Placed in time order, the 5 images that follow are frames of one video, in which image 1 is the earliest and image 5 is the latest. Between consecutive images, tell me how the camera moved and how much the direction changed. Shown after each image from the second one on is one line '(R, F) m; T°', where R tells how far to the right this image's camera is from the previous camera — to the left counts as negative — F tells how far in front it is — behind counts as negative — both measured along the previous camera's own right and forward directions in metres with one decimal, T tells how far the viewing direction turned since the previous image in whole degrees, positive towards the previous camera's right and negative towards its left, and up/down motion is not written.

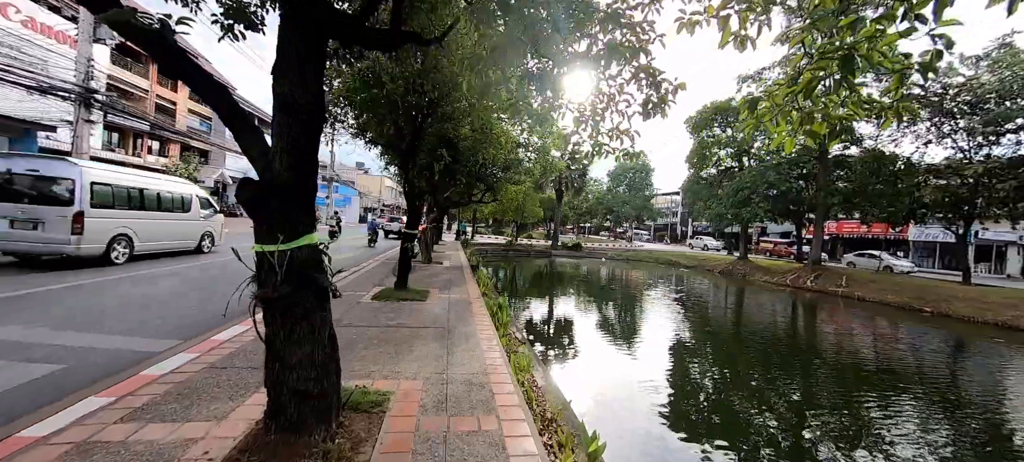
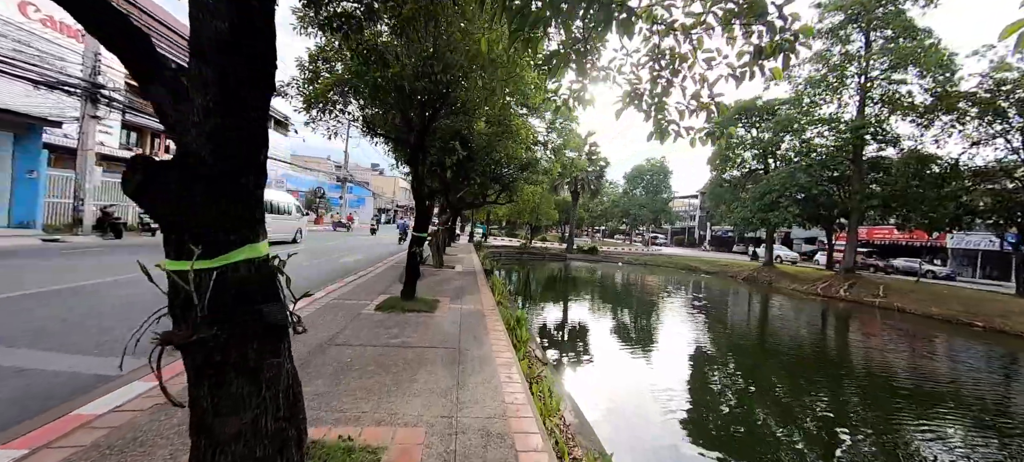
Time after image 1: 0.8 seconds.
(-0.1, +0.6) m; -2°
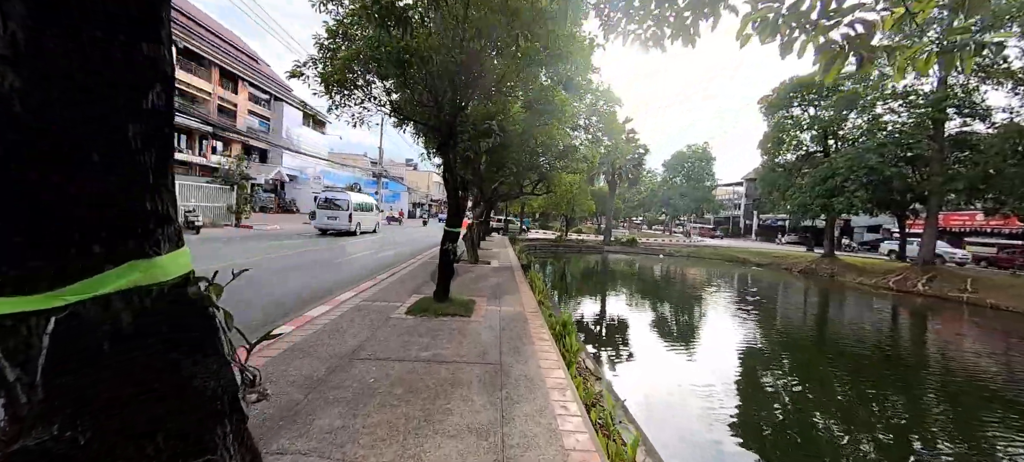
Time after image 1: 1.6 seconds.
(-0.1, +0.6) m; -5°
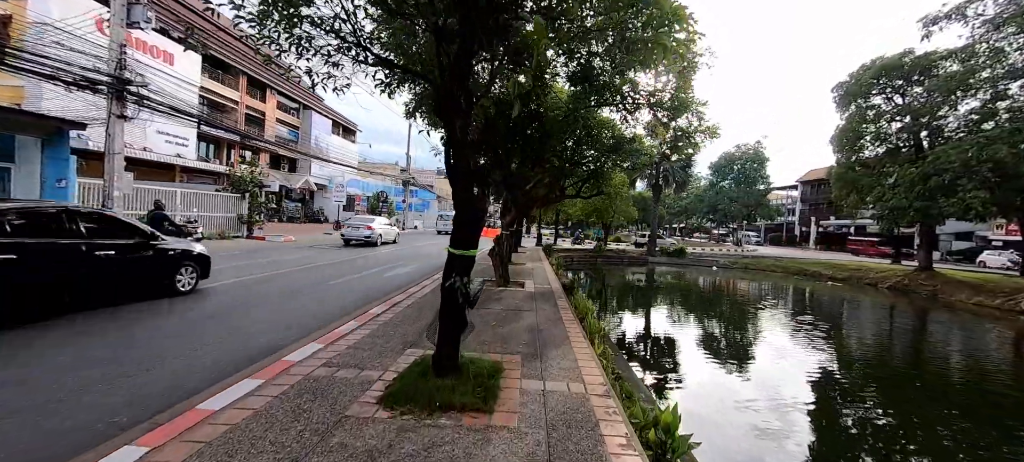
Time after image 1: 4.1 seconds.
(-0.1, +1.8) m; -5°
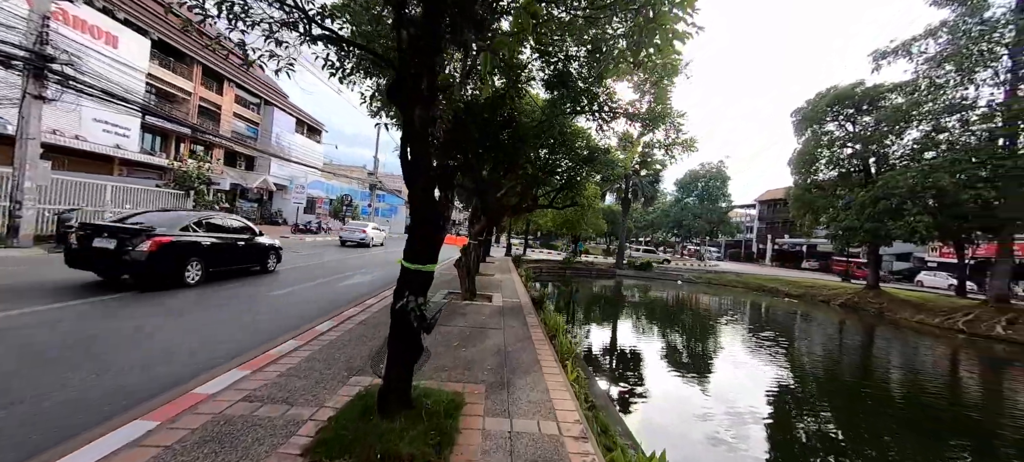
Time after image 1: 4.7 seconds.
(0.0, +0.3) m; +4°
